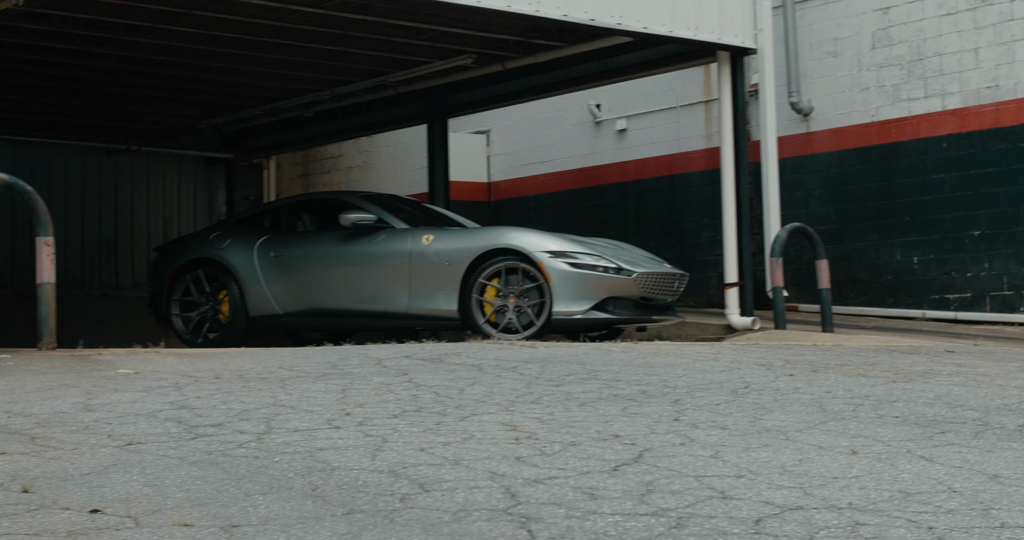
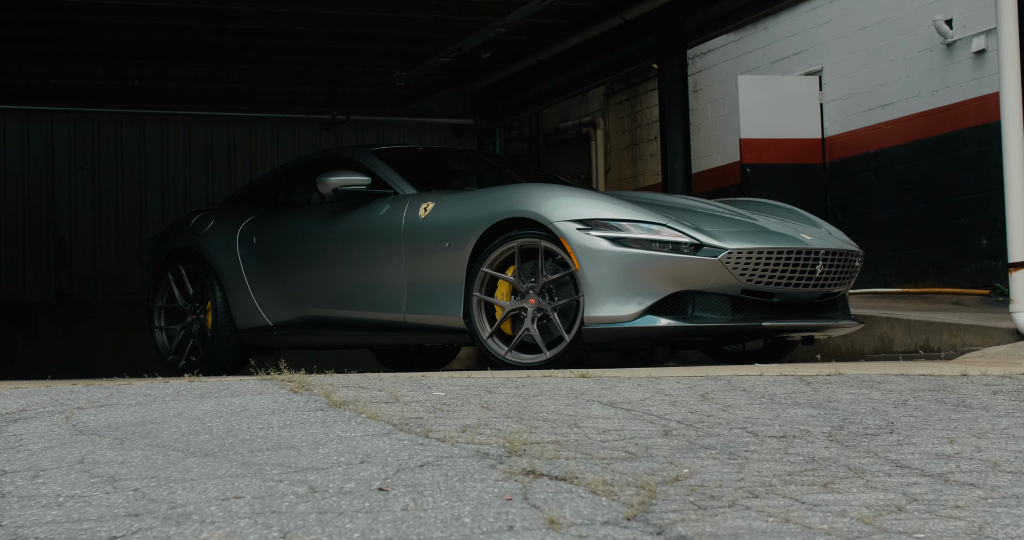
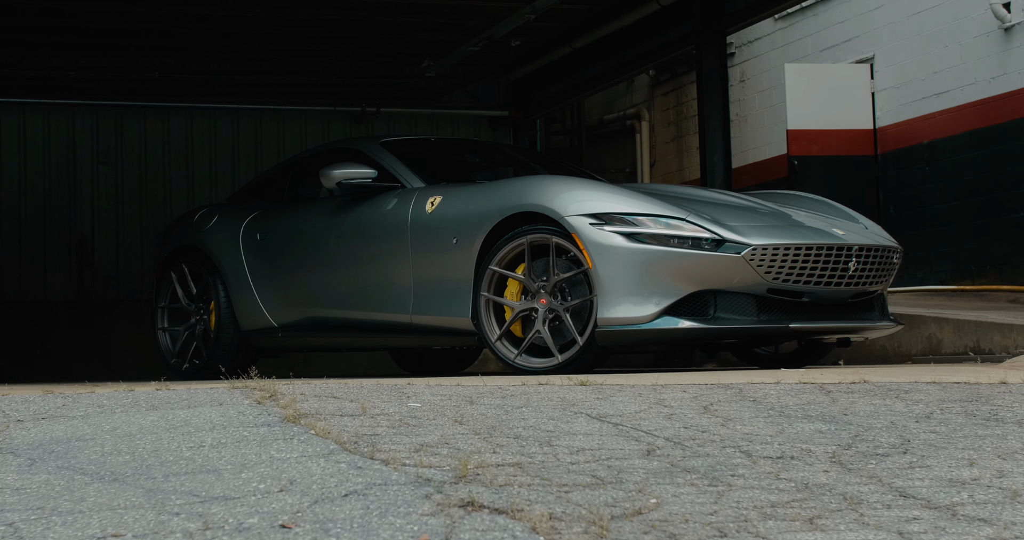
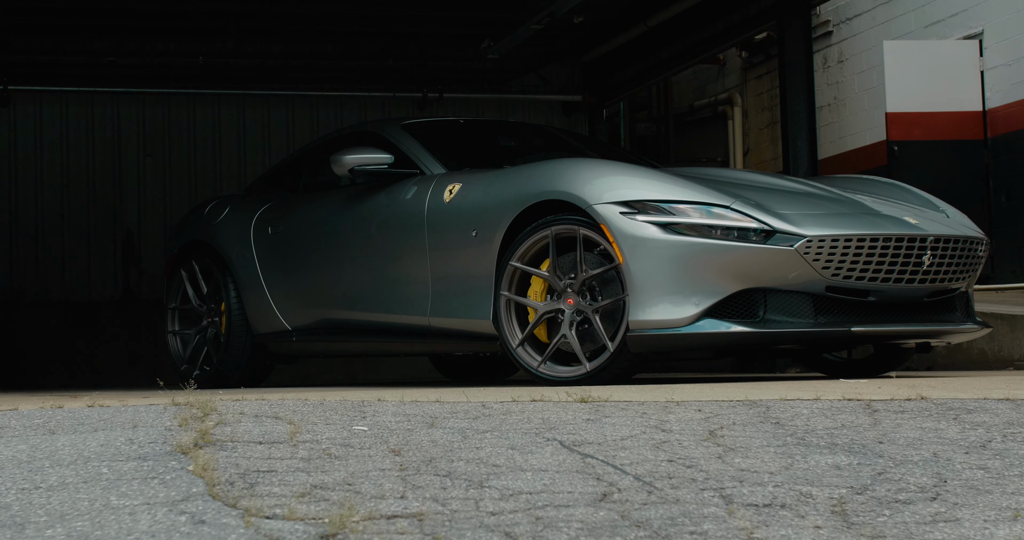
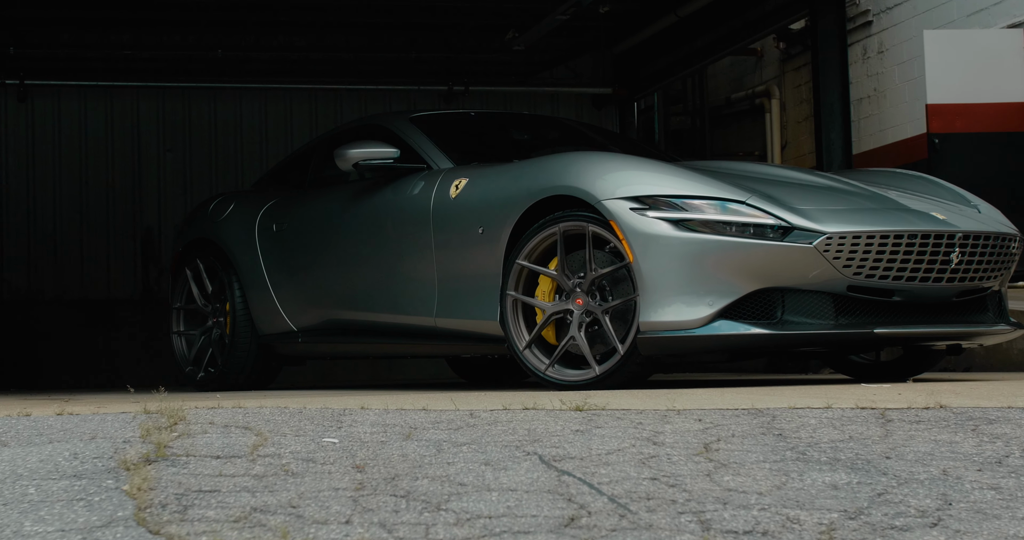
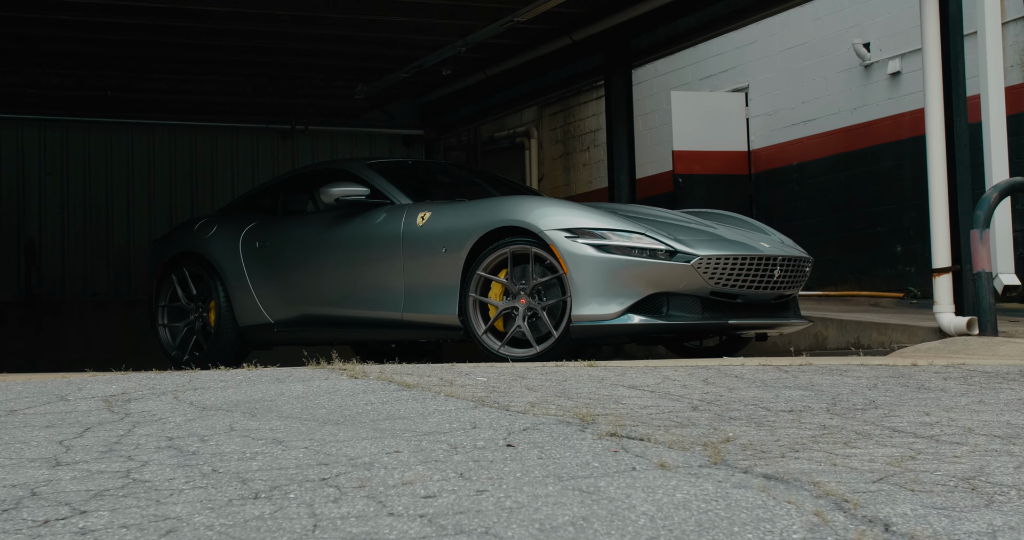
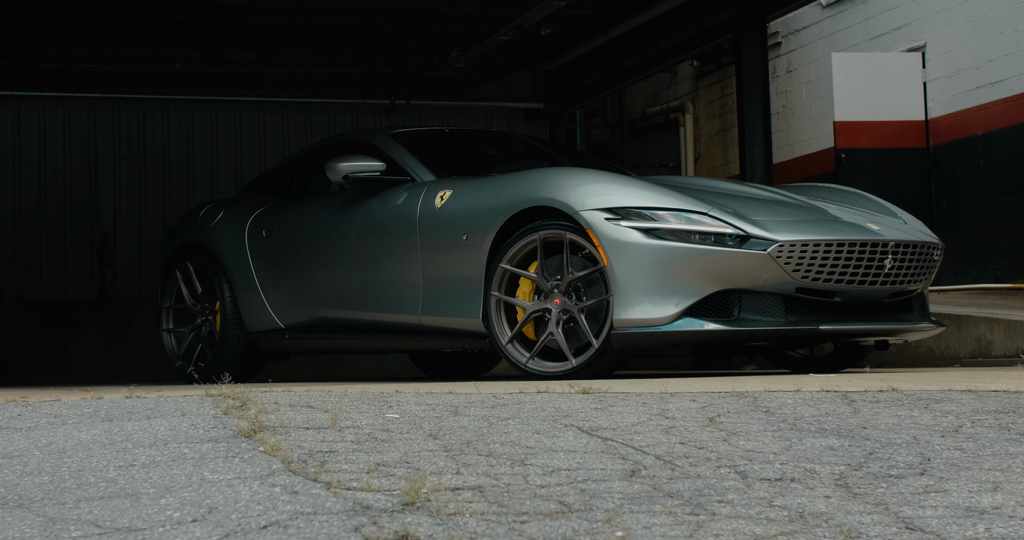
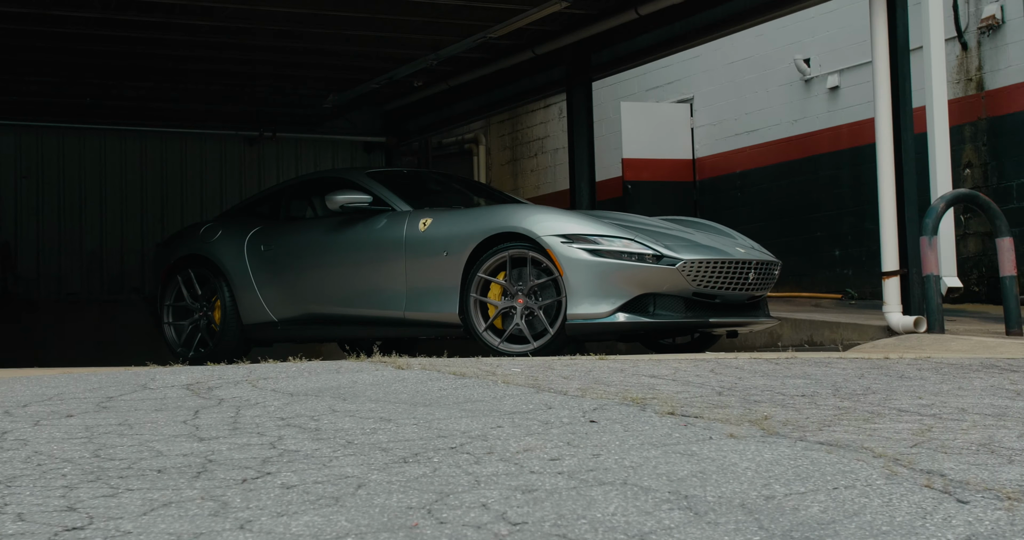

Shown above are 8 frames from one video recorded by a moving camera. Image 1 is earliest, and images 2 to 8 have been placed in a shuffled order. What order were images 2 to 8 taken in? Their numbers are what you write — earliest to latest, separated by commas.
8, 6, 2, 3, 7, 4, 5
